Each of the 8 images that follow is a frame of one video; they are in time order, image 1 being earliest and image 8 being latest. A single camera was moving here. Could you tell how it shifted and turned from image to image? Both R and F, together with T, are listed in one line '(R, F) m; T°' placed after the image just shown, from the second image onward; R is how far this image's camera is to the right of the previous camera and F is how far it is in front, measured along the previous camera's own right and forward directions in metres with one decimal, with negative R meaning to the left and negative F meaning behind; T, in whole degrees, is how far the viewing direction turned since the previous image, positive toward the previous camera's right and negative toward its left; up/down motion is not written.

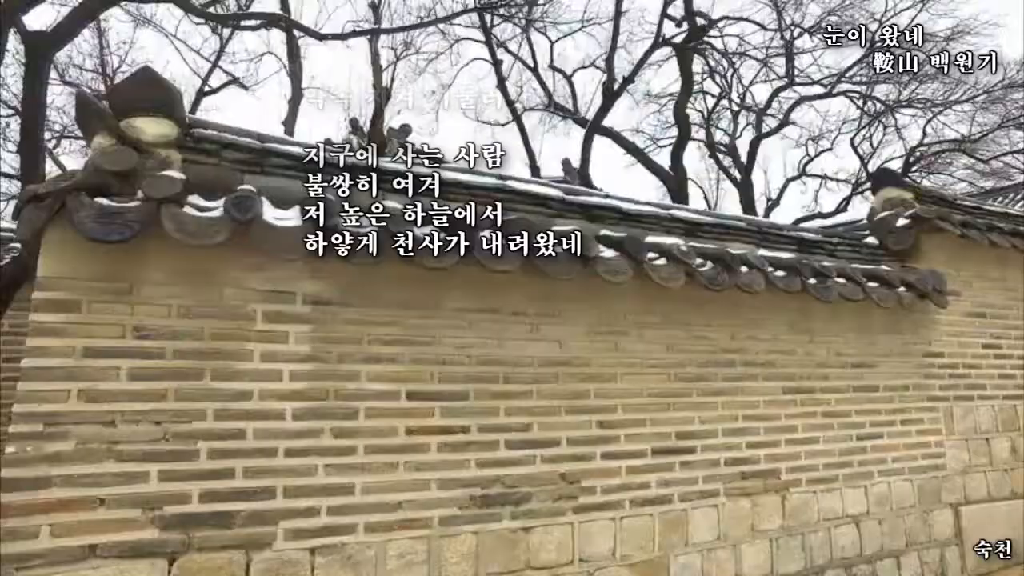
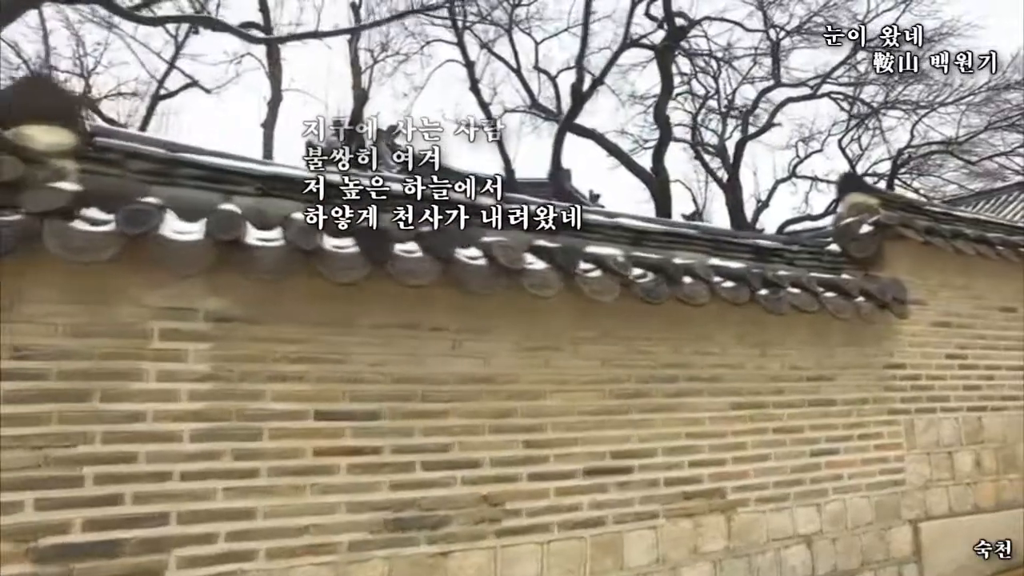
(+0.4, +0.1) m; 0°
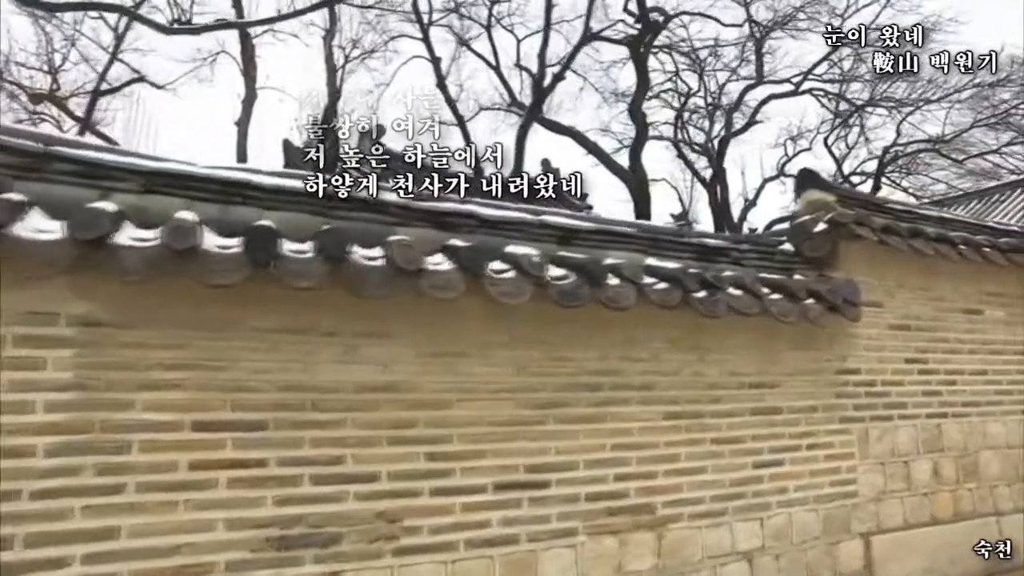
(+0.5, +0.2) m; 0°
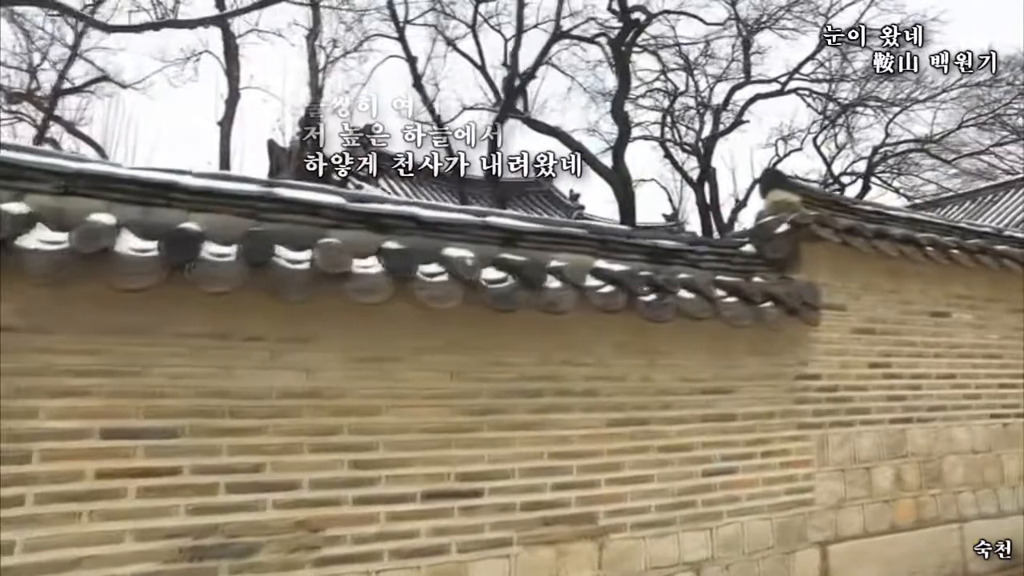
(+0.4, +0.1) m; 0°
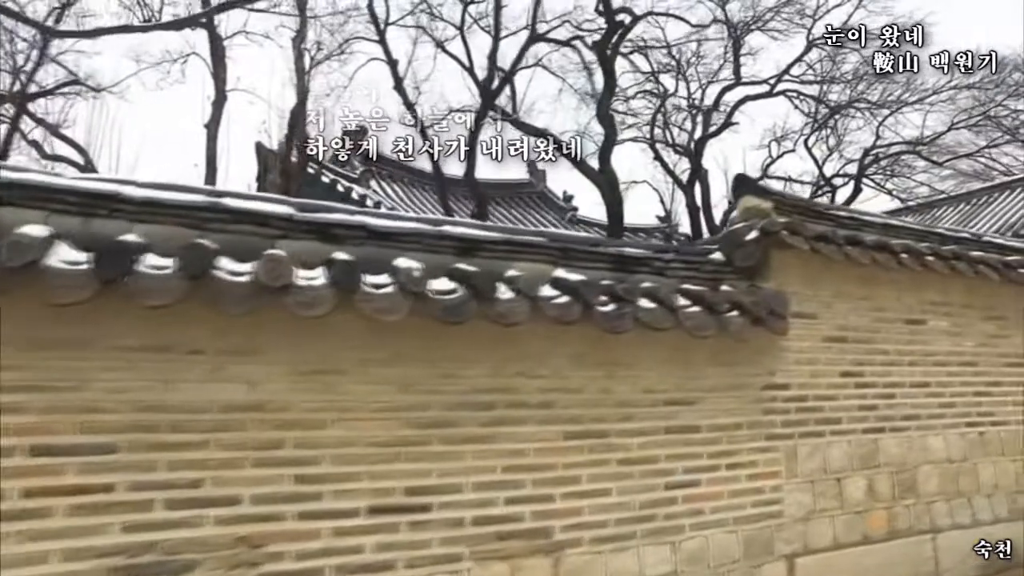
(+0.3, +0.1) m; 0°
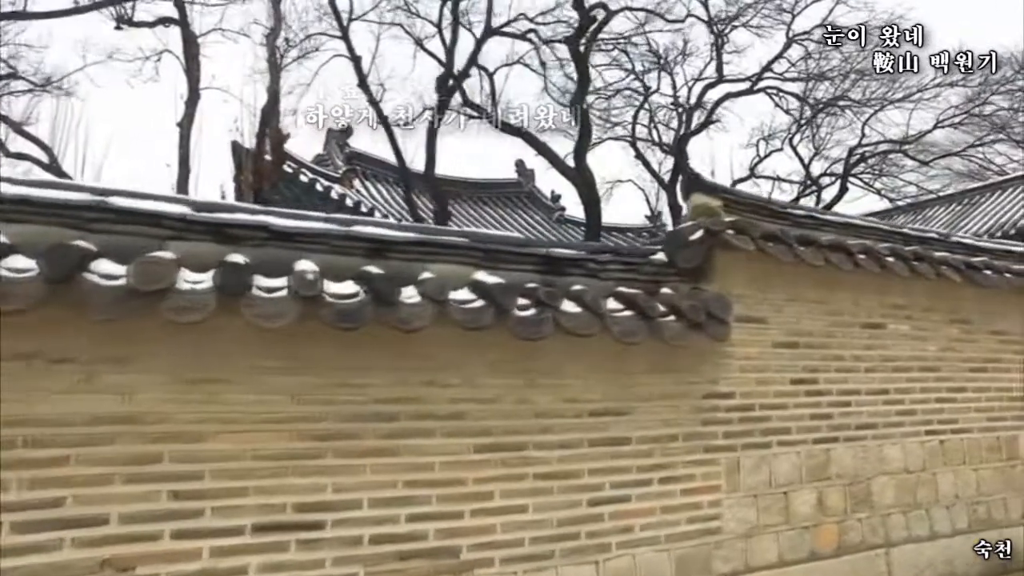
(+0.5, +0.2) m; 0°
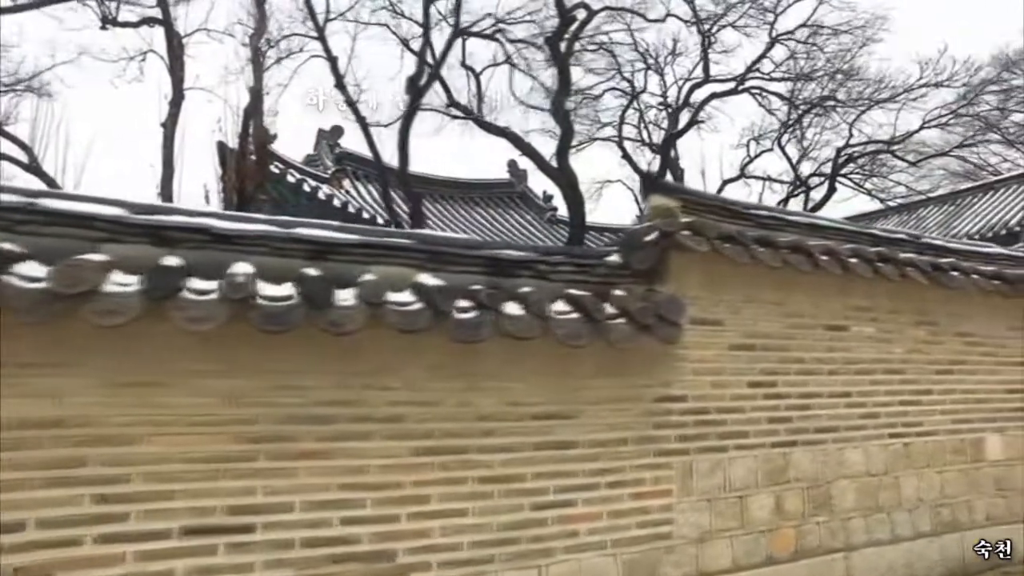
(+0.4, 0.0) m; 0°
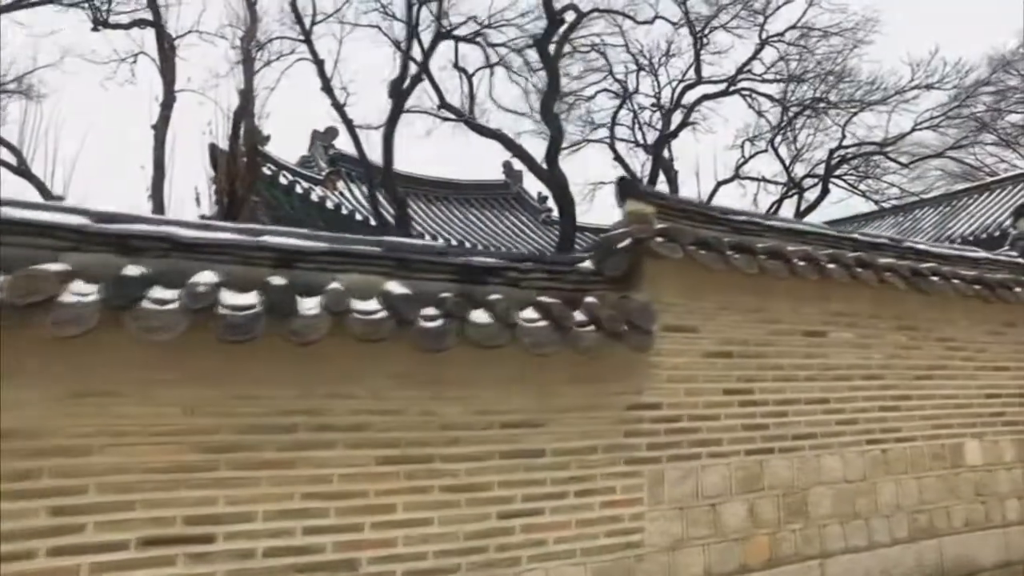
(+0.2, 0.0) m; 0°
